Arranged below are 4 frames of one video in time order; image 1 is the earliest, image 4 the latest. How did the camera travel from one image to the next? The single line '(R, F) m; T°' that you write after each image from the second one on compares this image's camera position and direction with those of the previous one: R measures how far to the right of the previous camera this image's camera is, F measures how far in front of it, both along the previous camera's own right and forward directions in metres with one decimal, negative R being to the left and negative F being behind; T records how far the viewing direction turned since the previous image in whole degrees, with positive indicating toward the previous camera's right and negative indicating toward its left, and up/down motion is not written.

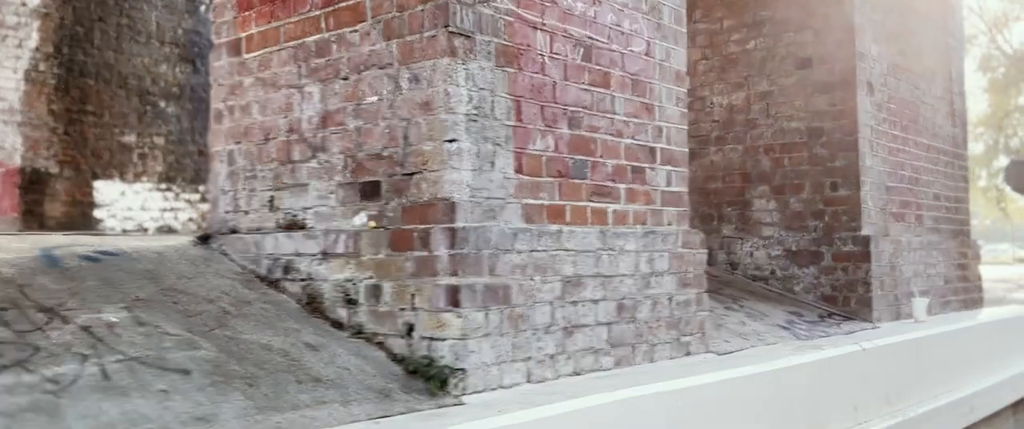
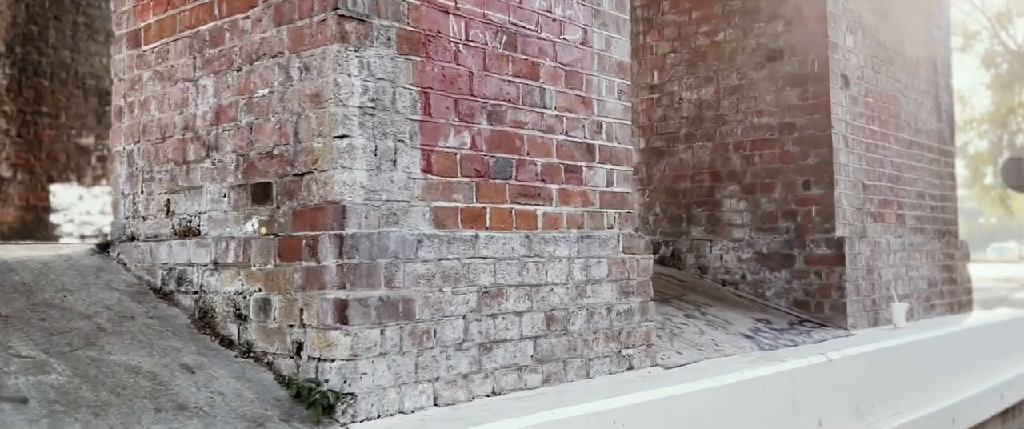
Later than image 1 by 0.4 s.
(+0.3, +0.3) m; 0°
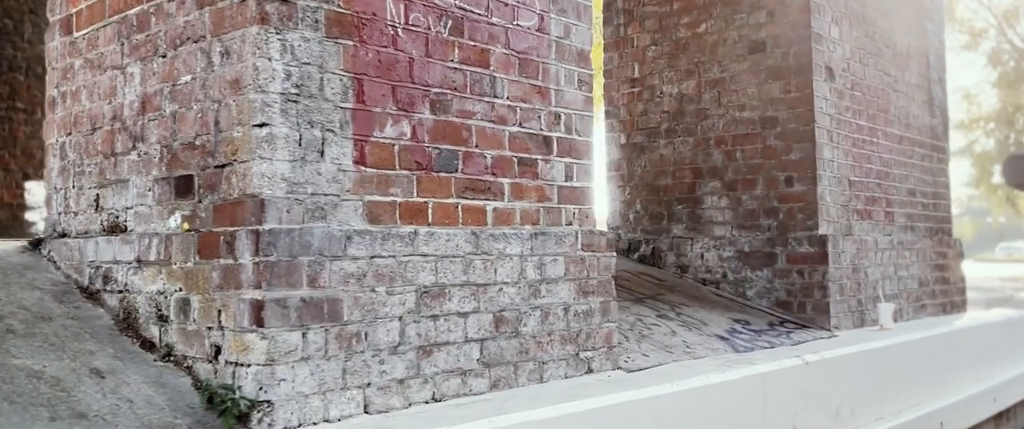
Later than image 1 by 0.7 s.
(+0.2, +0.2) m; 0°
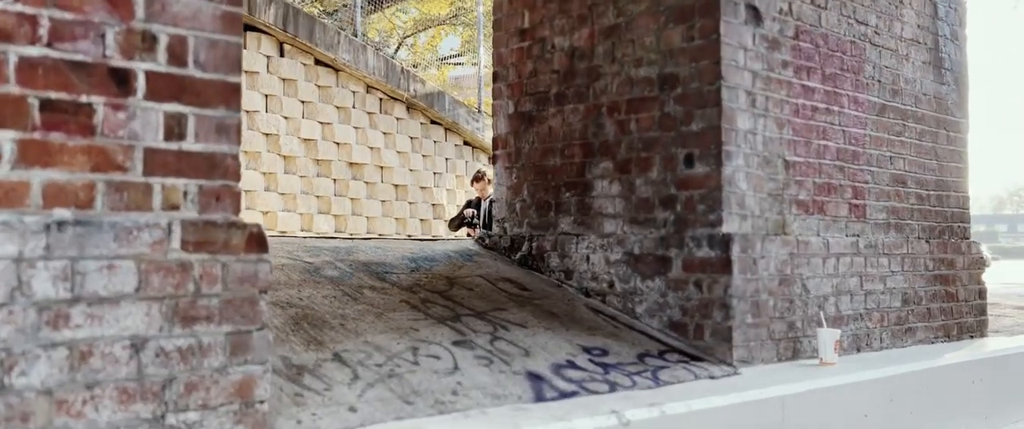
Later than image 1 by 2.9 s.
(+1.1, +1.1) m; -6°
